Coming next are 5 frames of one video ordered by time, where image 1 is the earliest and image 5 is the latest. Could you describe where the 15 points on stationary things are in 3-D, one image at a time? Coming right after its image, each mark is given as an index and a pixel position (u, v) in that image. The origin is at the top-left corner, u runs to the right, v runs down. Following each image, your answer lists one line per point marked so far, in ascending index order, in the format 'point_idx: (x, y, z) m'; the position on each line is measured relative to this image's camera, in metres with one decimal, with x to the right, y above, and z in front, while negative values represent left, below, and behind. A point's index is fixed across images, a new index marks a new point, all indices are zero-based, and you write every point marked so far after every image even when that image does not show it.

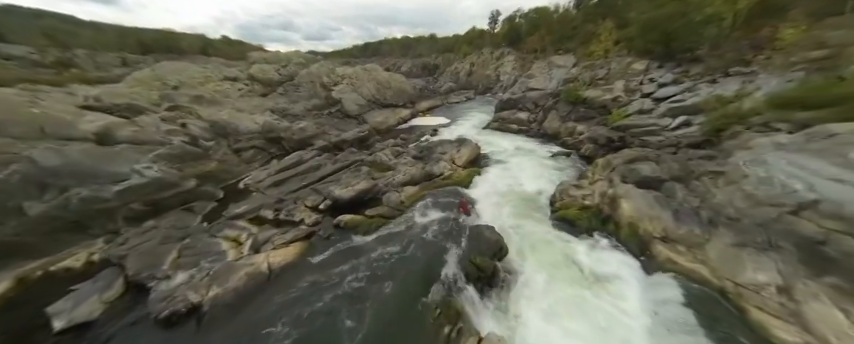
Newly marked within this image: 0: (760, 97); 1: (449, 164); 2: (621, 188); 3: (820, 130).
0: (+21.7, +4.8, +15.3) m
1: (+1.6, +0.5, +17.6) m
2: (+10.1, -0.8, +12.3) m
3: (+16.4, +1.7, +9.9) m
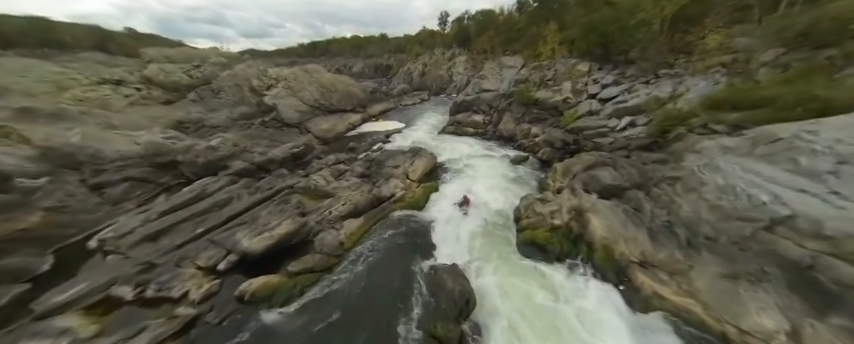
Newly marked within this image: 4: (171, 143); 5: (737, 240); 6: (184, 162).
0: (+18.3, +5.0, +16.2) m
1: (-1.6, -0.7, +15.3) m
2: (+7.8, -1.4, +11.4) m
3: (+14.1, +1.6, +10.0) m
4: (-14.4, +1.6, +13.3) m
5: (+8.9, -1.8, +7.0) m
6: (-13.5, +0.5, +13.1) m
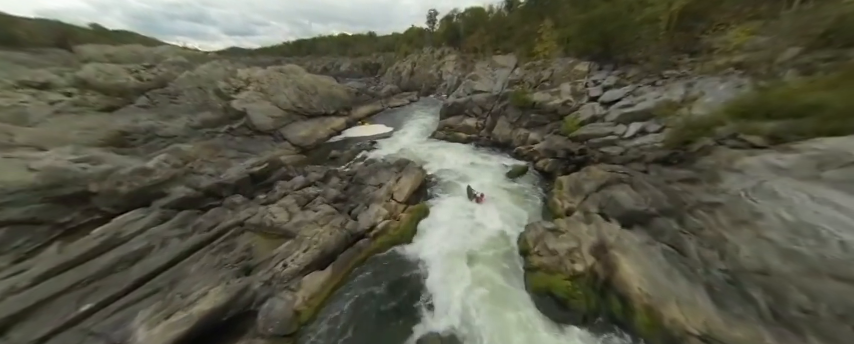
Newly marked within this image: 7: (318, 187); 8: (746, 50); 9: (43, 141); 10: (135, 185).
0: (+17.5, +4.1, +14.4) m
1: (-2.2, -1.9, +12.7) m
2: (+7.3, -2.5, +9.2) m
3: (+13.6, +0.6, +8.0) m
4: (-15.0, +0.2, +10.3) m
5: (+8.5, -2.9, +4.8) m
6: (-14.1, -0.9, +10.2) m
7: (-6.2, -0.9, +13.6) m
8: (+24.1, +9.3, +17.8) m
9: (-21.0, +1.7, +13.1) m
10: (-13.7, -0.6, +11.1) m
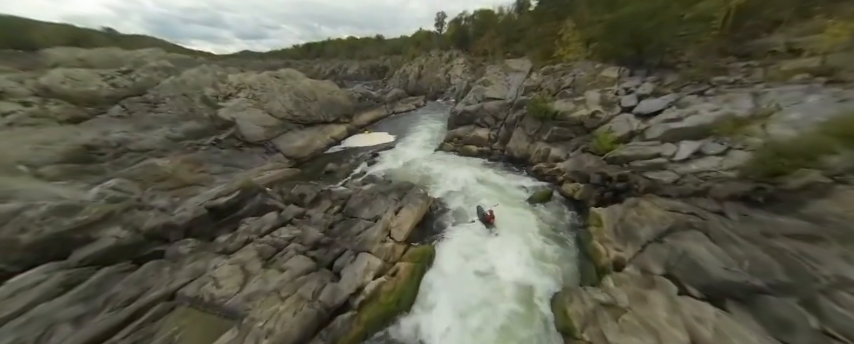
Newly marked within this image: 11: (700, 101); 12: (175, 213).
0: (+17.9, +2.3, +11.1) m
1: (-2.0, -3.5, +9.8) m
2: (+7.4, -4.1, +6.1) m
3: (+13.8, -1.1, +4.8) m
4: (-14.8, -1.2, +7.7) m
5: (+8.6, -4.5, +1.7) m
6: (-13.9, -2.3, +7.6) m
7: (-6.0, -2.4, +10.8) m
8: (+24.6, +7.3, +14.4) m
9: (-20.8, +0.3, +10.7) m
10: (-13.5, -2.0, +8.6) m
11: (+19.5, +5.1, +16.8) m
12: (-11.3, -1.7, +10.7) m
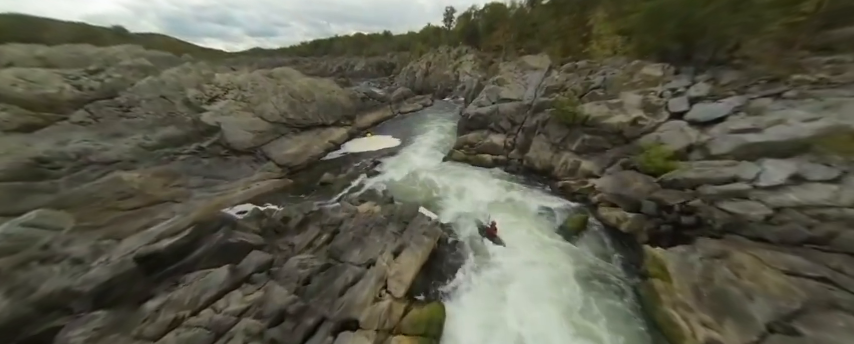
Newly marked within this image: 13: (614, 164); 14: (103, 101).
0: (+18.2, +0.8, +7.6) m
1: (-1.7, -4.8, +6.9) m
2: (+7.5, -5.6, +2.9) m
3: (+13.9, -2.6, +1.4) m
4: (-14.6, -2.5, +5.1) m
5: (+8.6, -6.0, -1.5) m
6: (-13.7, -3.6, +5.0) m
7: (-5.7, -3.7, +8.0) m
8: (+25.0, +5.8, +10.6) m
9: (-20.5, -0.8, +8.2) m
10: (-13.3, -3.3, +5.9) m
11: (+20.0, +3.6, +13.2) m
12: (-11.0, -2.9, +8.0) m
13: (+13.1, +0.7, +16.4) m
14: (-25.3, +5.7, +18.2) m
